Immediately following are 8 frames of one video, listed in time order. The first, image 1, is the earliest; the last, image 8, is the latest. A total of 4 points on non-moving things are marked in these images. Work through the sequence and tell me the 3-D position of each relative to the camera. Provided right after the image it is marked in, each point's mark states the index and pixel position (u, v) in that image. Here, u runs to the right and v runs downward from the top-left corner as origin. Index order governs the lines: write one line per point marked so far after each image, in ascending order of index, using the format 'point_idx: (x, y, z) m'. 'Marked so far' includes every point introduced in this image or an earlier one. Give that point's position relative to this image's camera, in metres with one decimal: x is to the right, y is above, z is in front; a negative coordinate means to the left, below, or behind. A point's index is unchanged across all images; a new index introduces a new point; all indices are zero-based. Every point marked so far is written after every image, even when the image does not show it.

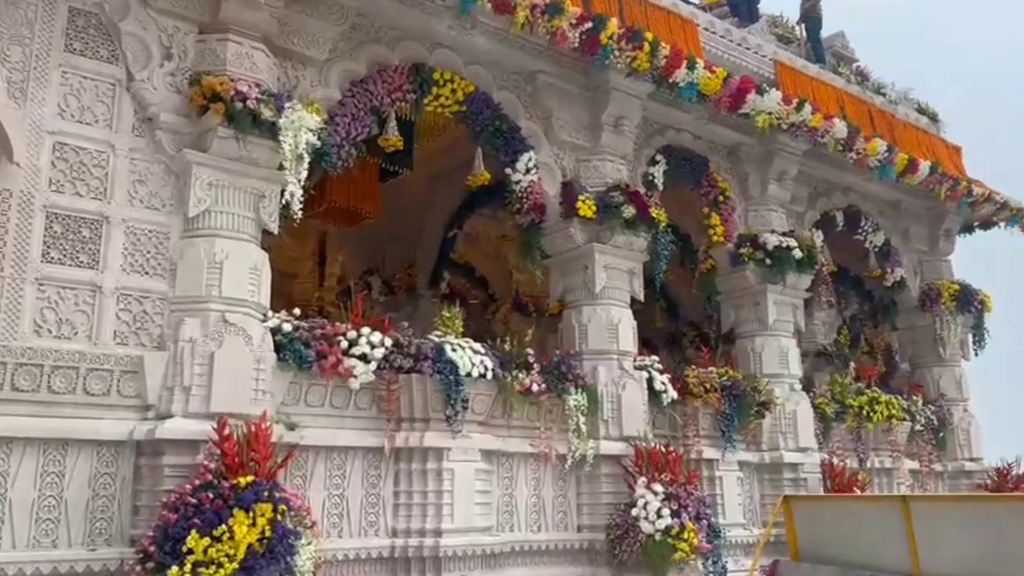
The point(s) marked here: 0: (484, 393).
0: (-0.2, -0.8, +6.1) m
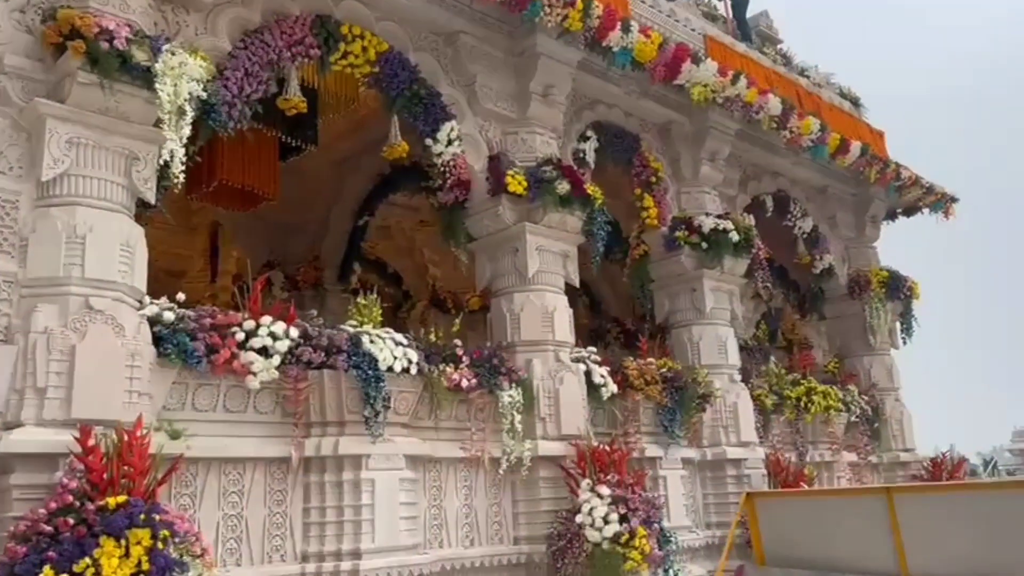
0: (-0.7, -0.6, +5.4) m
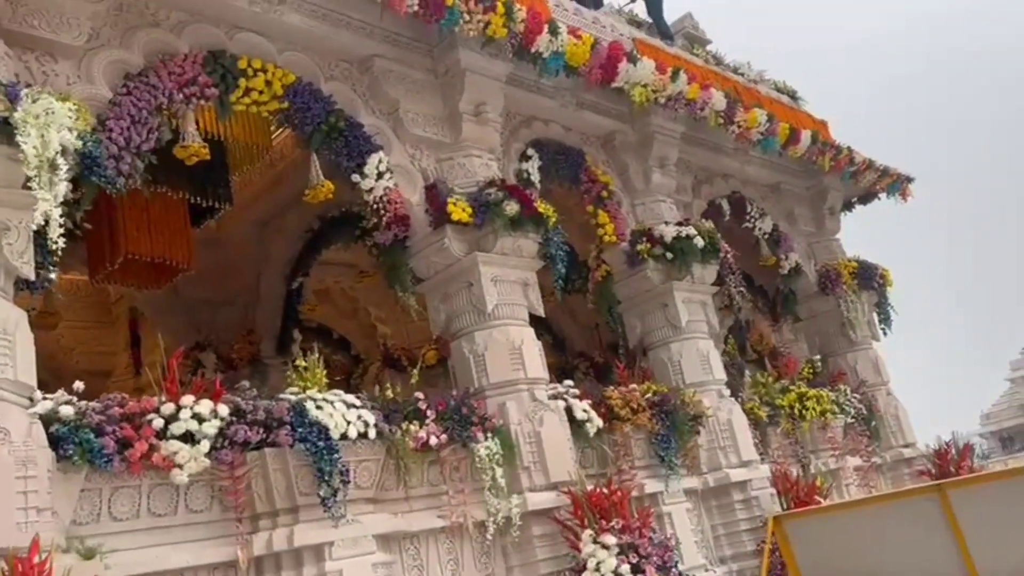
0: (-0.8, -0.9, +4.6) m
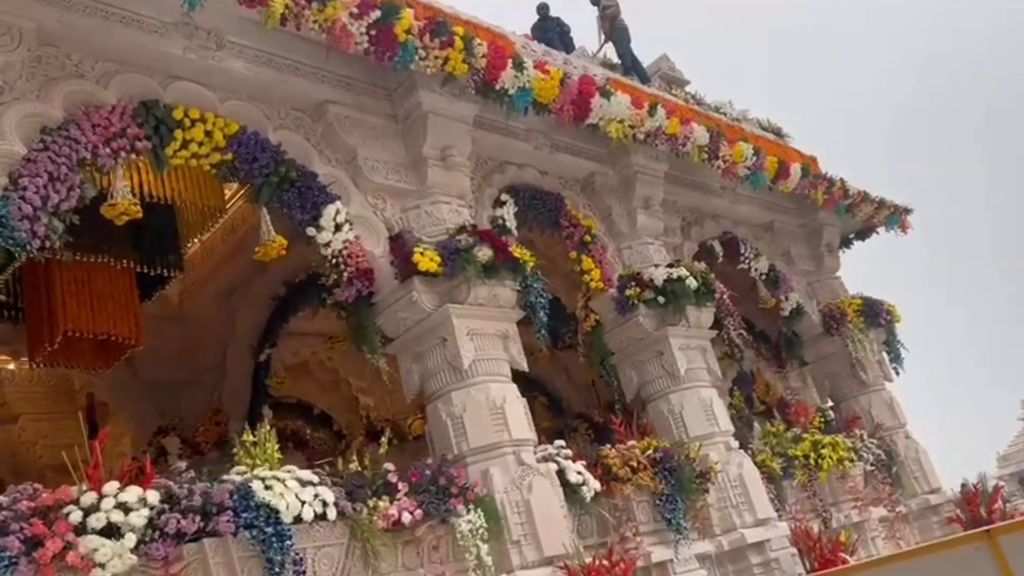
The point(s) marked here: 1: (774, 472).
0: (-0.9, -1.2, +4.0) m
1: (+2.1, -1.5, +6.9) m
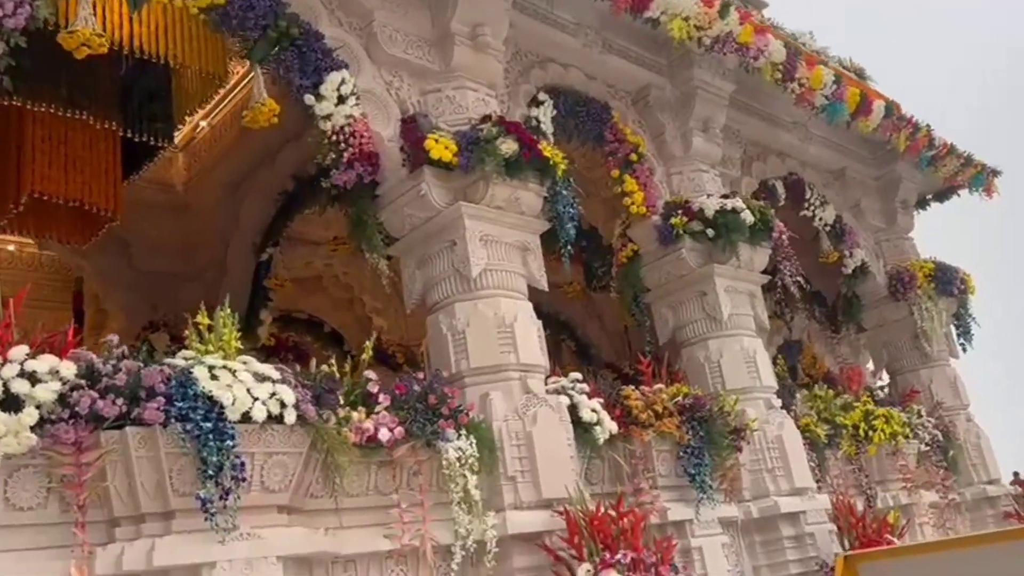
0: (-0.9, -0.7, +3.4) m
1: (+2.2, -1.1, +6.2) m
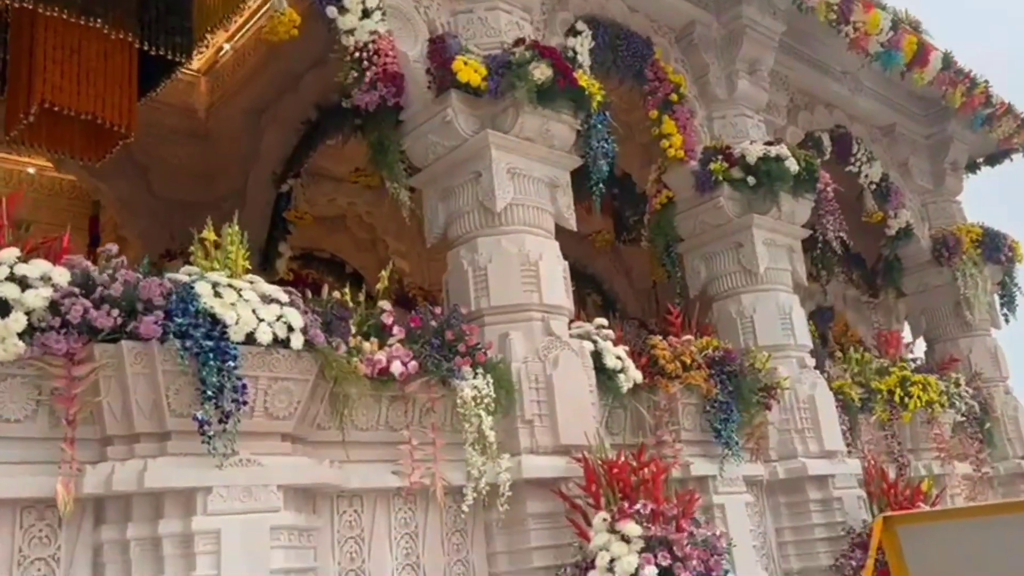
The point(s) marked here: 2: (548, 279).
0: (-0.8, -0.3, +3.2) m
1: (+2.4, -0.8, +5.9) m
2: (+0.2, 0.0, +4.2) m
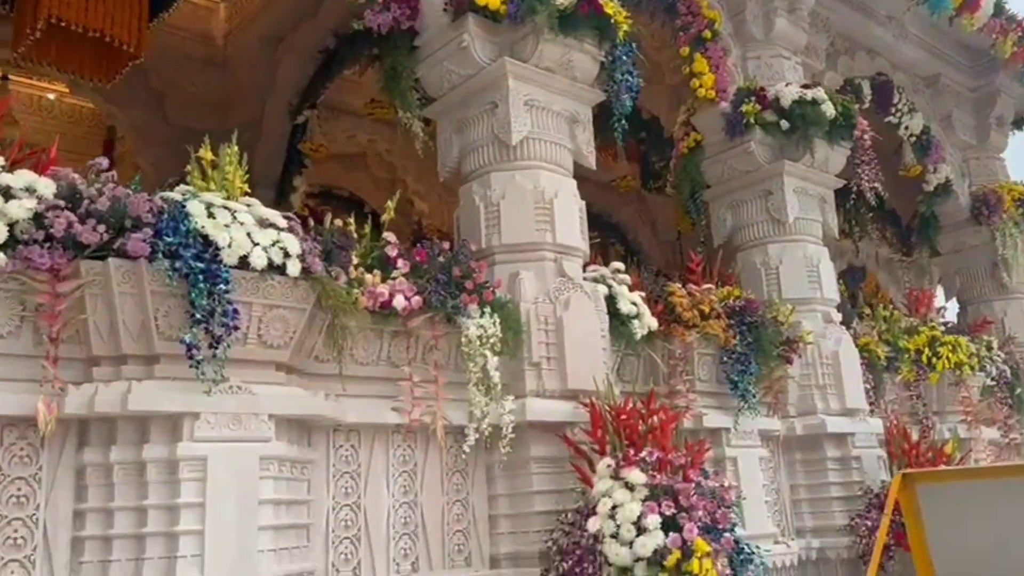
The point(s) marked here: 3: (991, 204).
0: (-0.8, -0.1, +3.1) m
1: (+2.4, -0.5, +5.7) m
2: (+0.2, +0.3, +4.0) m
3: (+4.1, +0.7, +7.2) m
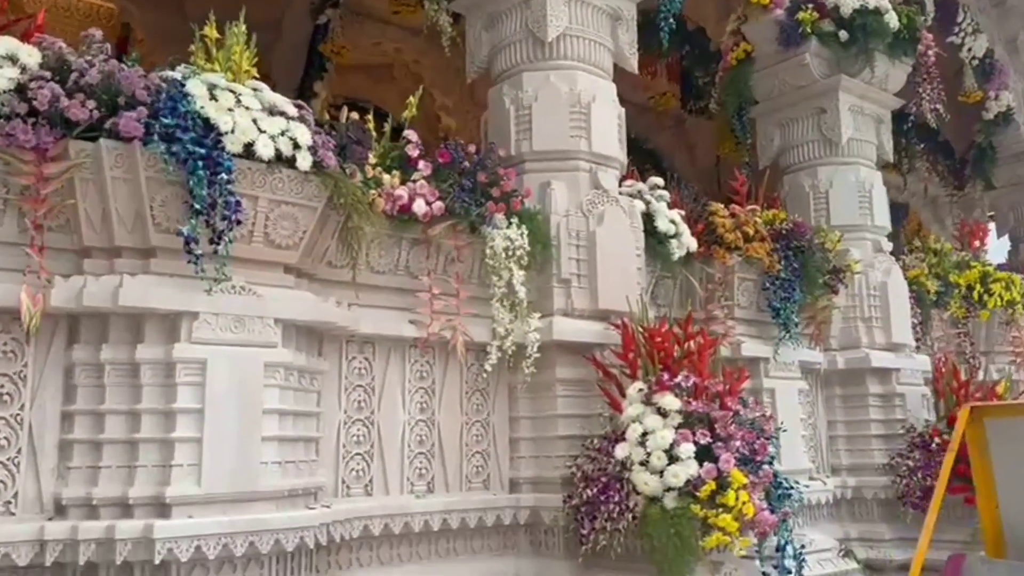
0: (-0.7, +0.3, +2.8) m
1: (+2.6, 0.0, +5.4) m
2: (+0.4, +0.7, +3.7) m
3: (+4.3, +1.2, +6.7) m
